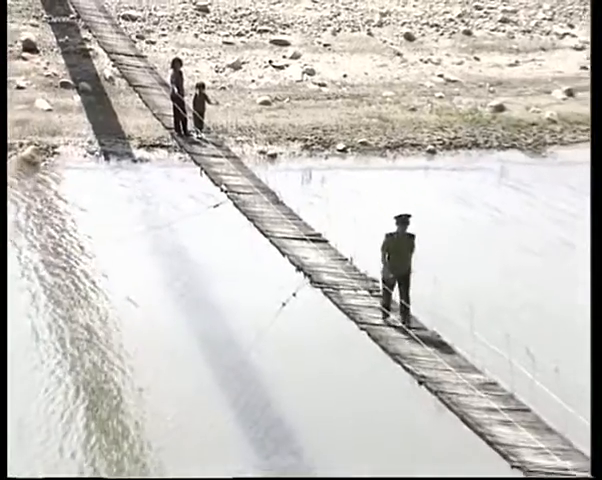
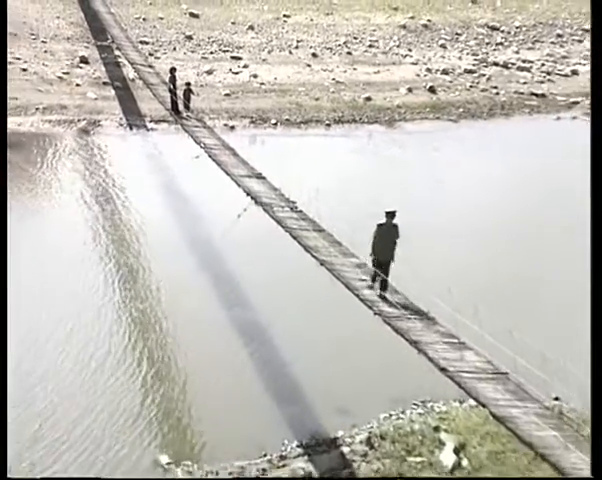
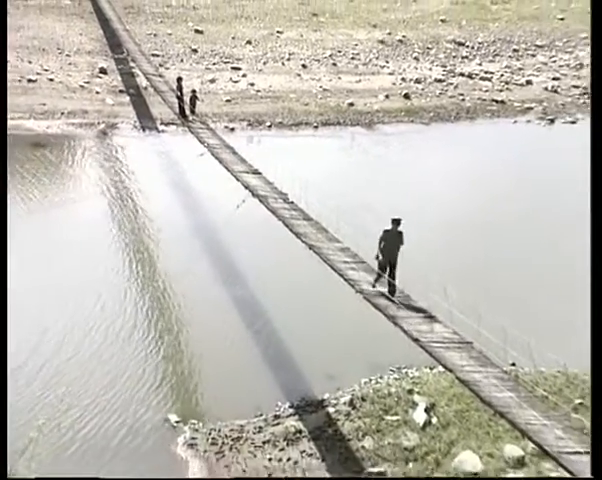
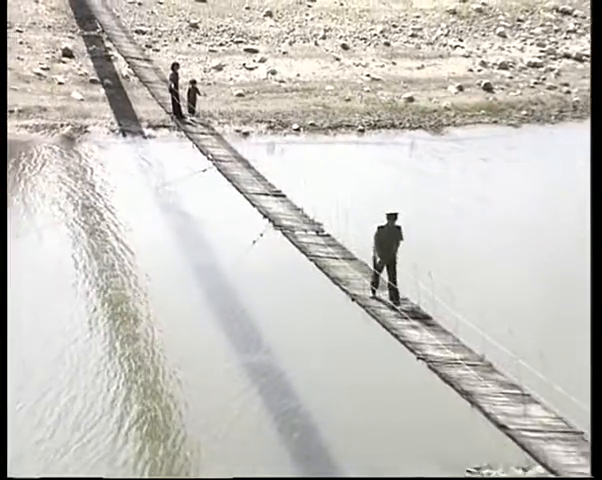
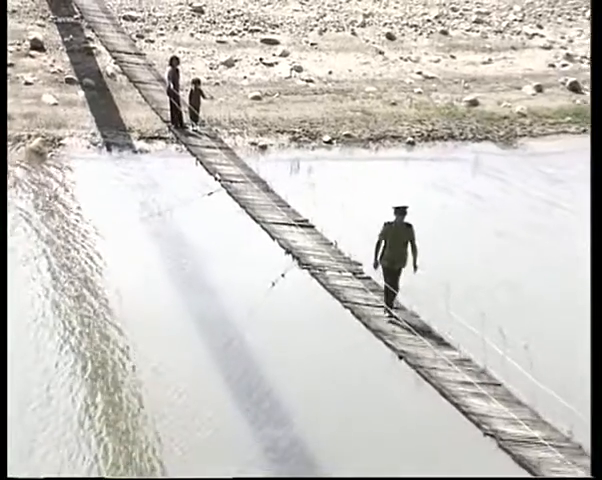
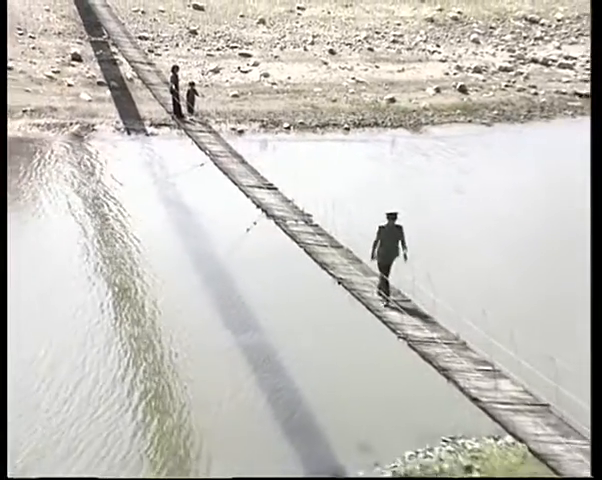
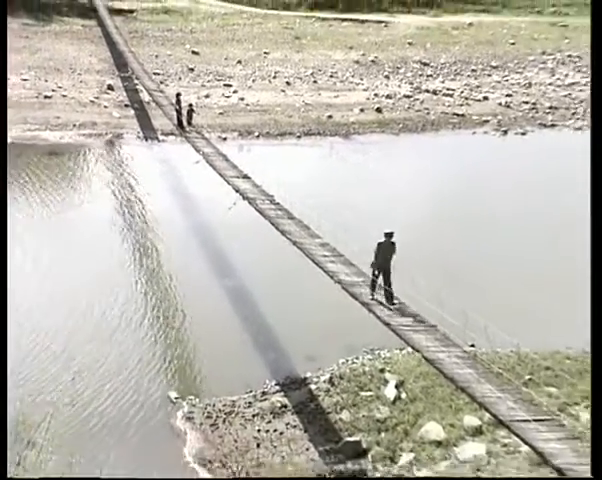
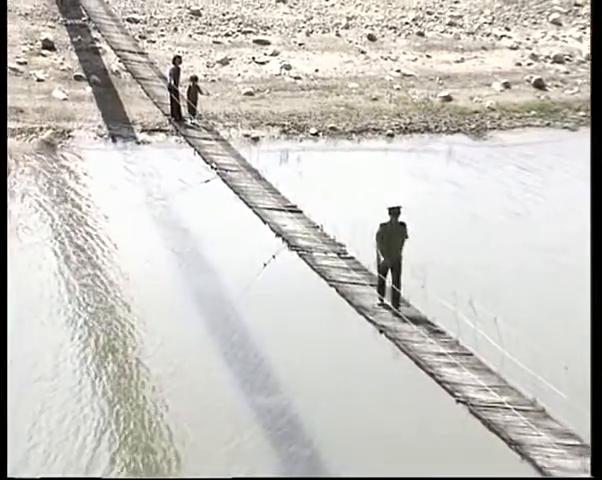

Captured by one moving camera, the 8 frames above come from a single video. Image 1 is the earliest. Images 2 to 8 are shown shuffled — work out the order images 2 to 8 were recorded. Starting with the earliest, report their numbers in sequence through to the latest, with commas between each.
5, 8, 4, 6, 2, 3, 7
